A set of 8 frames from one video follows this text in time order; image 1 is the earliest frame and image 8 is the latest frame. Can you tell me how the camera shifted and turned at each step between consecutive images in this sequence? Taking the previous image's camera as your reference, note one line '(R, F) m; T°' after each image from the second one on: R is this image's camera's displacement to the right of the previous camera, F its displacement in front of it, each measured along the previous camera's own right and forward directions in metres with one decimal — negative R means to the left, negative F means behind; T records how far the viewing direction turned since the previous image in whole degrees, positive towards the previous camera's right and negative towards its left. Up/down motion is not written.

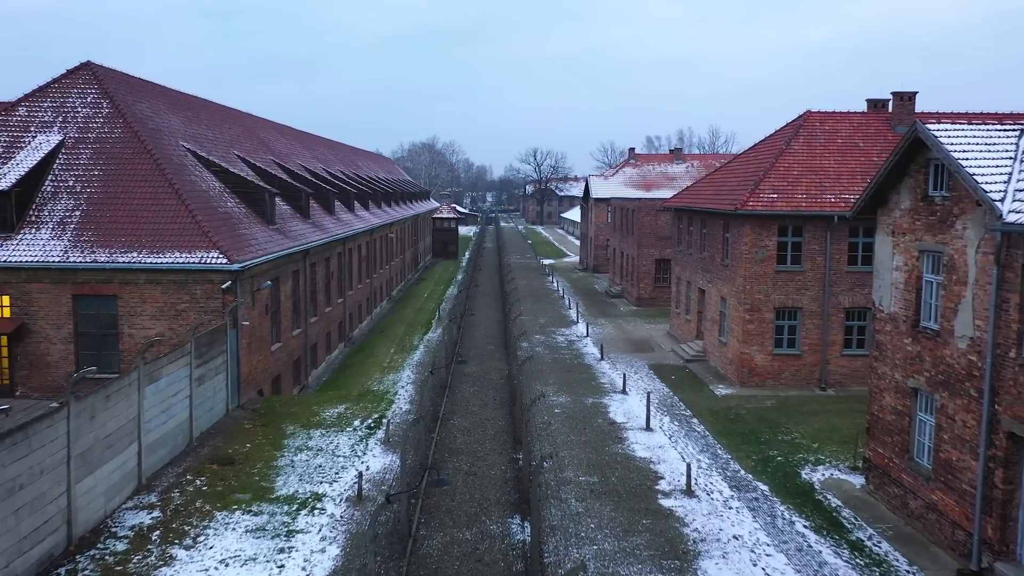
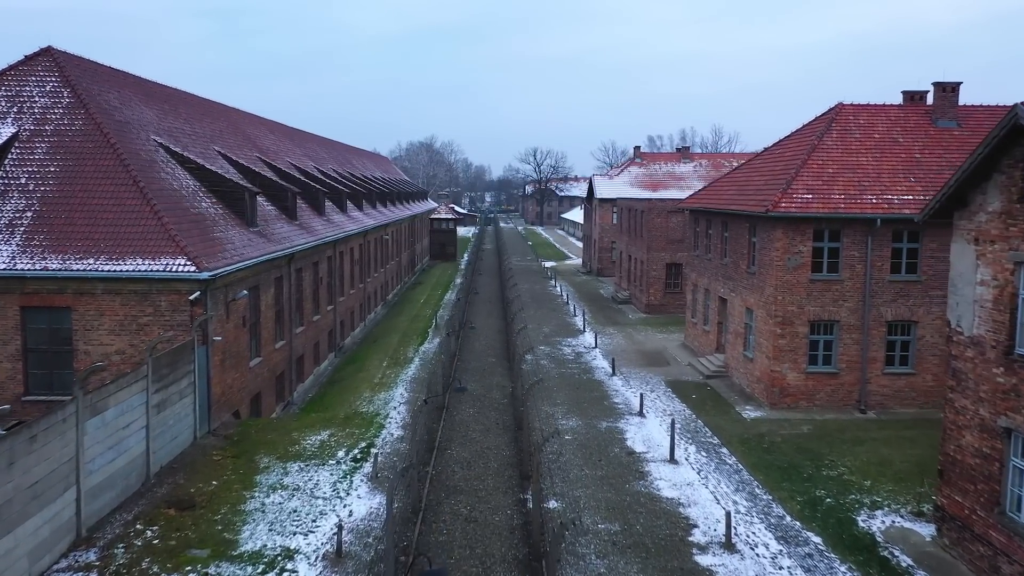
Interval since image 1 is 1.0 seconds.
(-0.1, +1.9) m; 0°
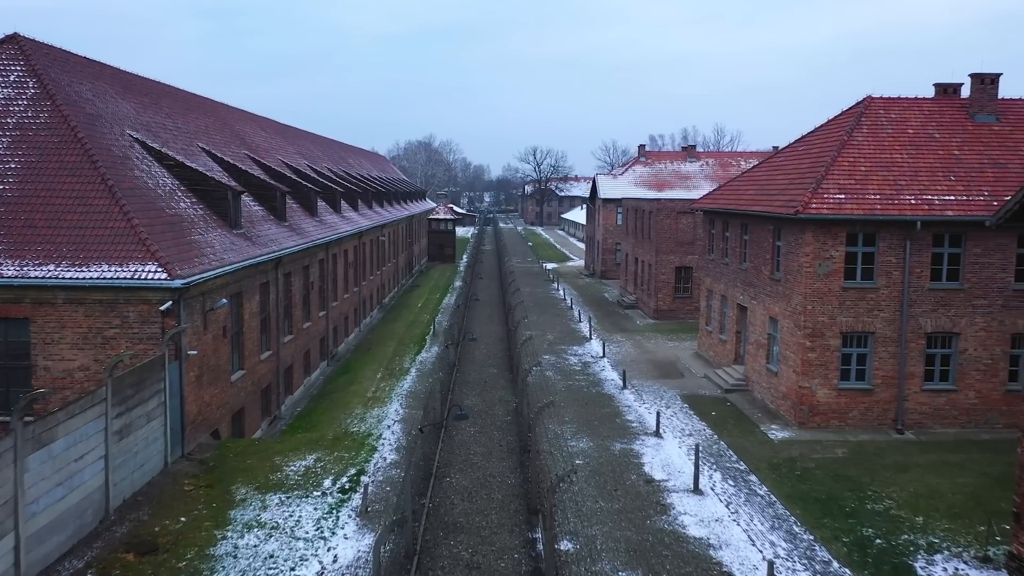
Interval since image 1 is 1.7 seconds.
(-0.1, +1.4) m; 0°
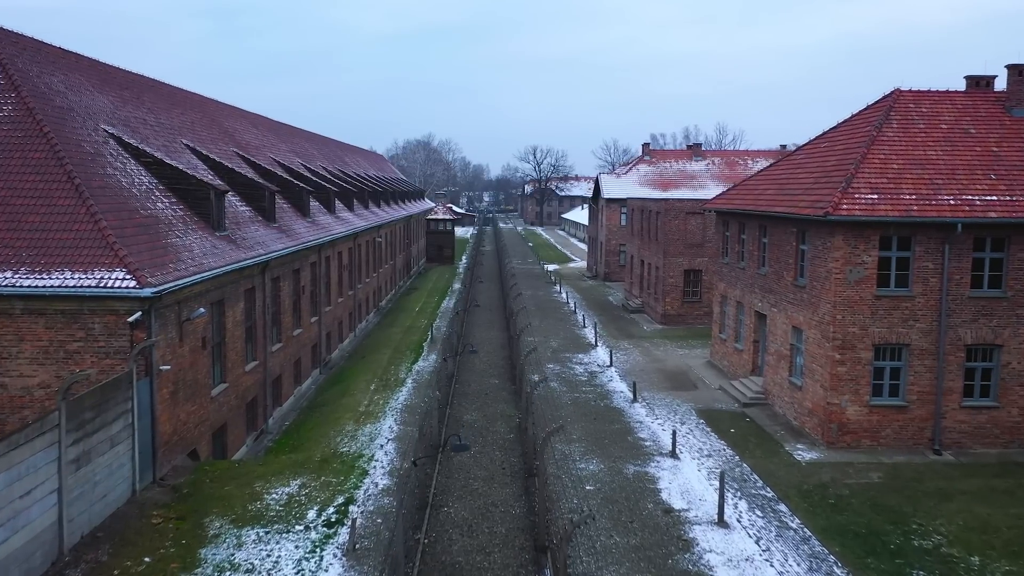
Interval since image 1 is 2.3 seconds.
(-0.1, +1.2) m; 0°
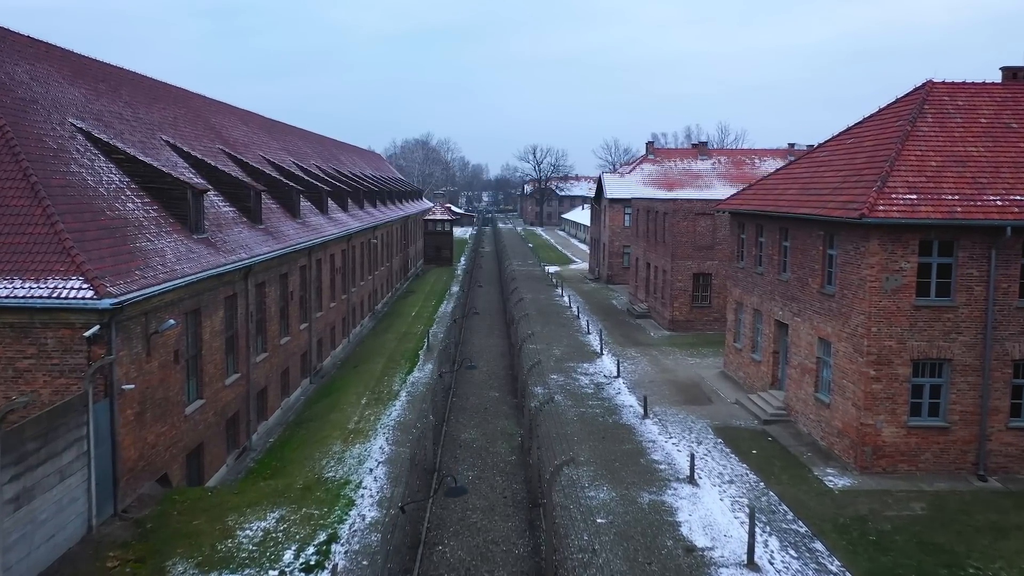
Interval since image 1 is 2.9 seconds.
(-0.1, +1.3) m; 0°
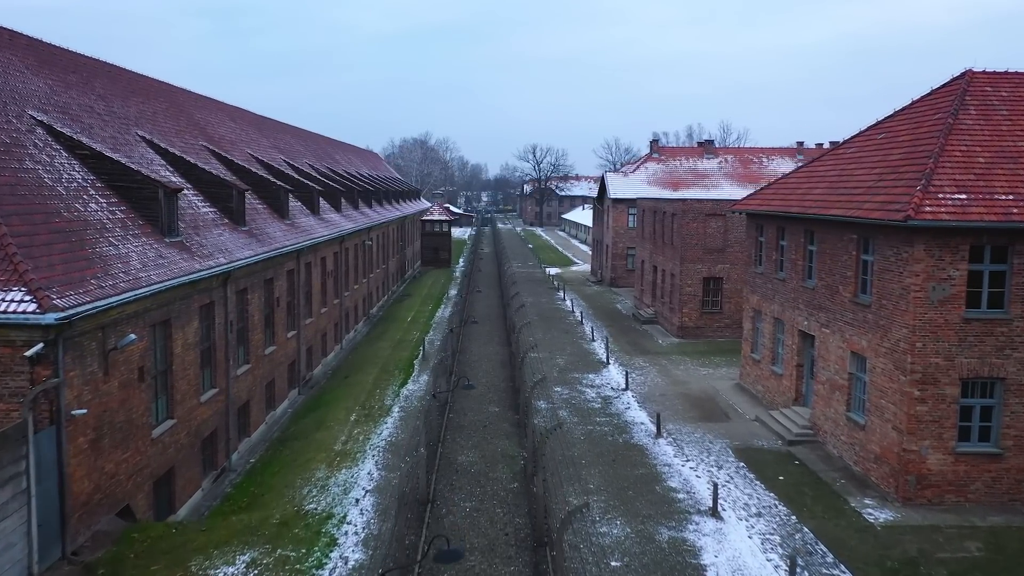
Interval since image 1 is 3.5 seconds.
(-0.1, +1.4) m; 0°
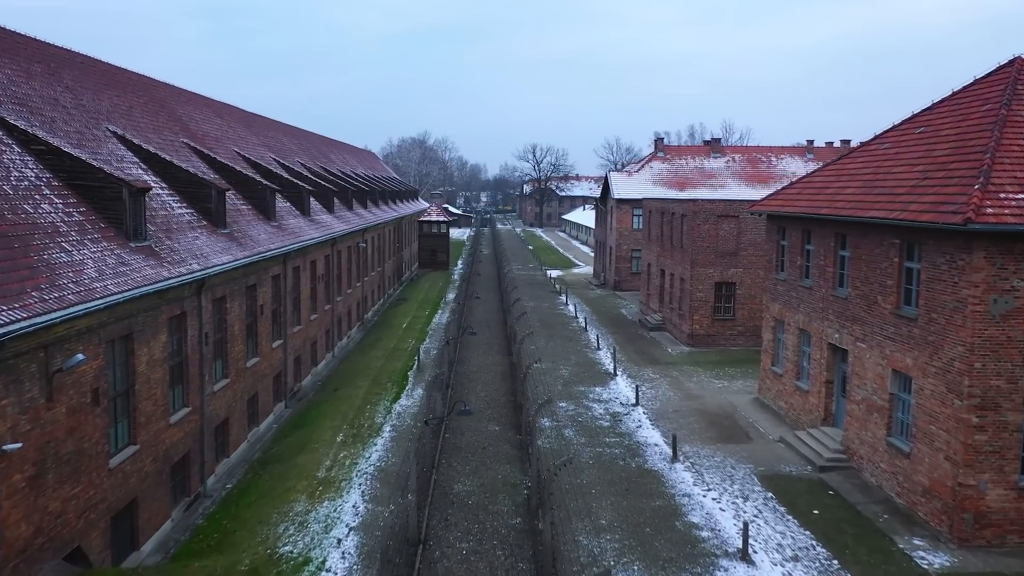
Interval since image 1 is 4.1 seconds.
(0.0, +1.4) m; 0°
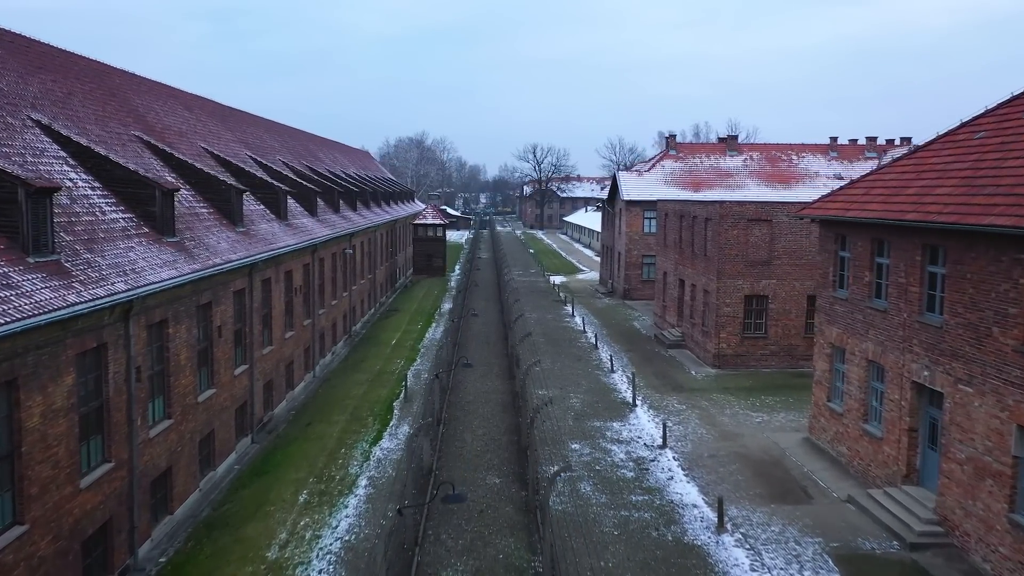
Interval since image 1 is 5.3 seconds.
(-0.1, +2.9) m; 0°
